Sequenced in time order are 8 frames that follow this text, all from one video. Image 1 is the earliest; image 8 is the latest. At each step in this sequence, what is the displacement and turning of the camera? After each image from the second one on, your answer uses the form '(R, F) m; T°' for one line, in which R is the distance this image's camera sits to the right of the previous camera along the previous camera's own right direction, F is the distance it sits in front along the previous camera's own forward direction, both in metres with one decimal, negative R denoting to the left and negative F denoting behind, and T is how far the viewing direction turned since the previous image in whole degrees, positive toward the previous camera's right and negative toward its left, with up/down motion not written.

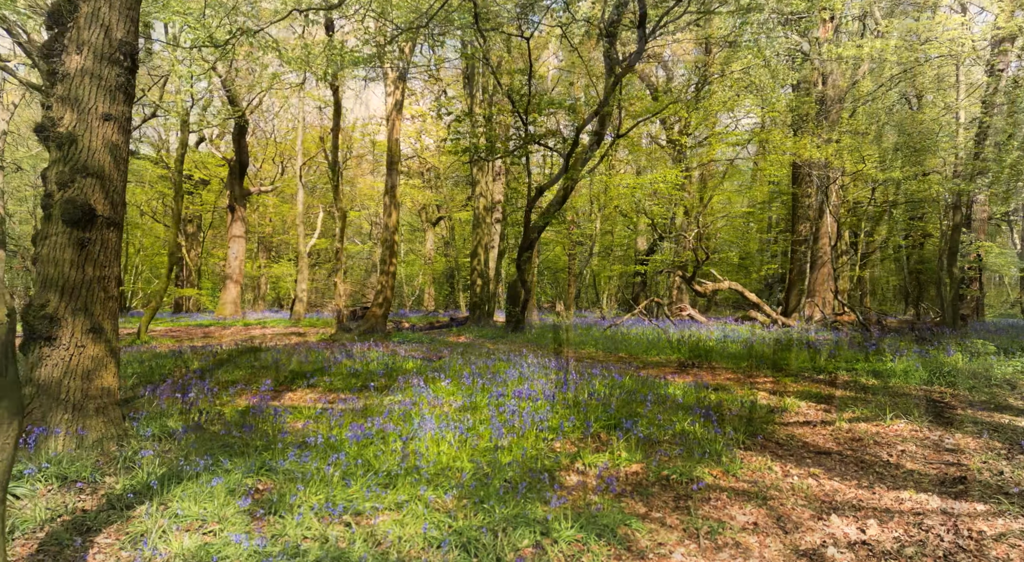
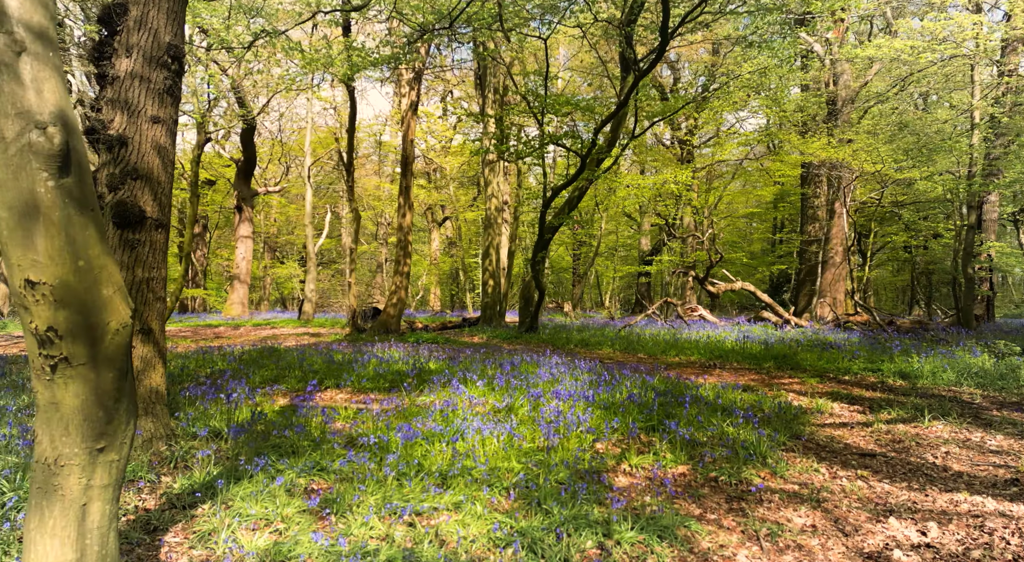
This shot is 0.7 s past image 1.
(-0.3, 0.0) m; -1°
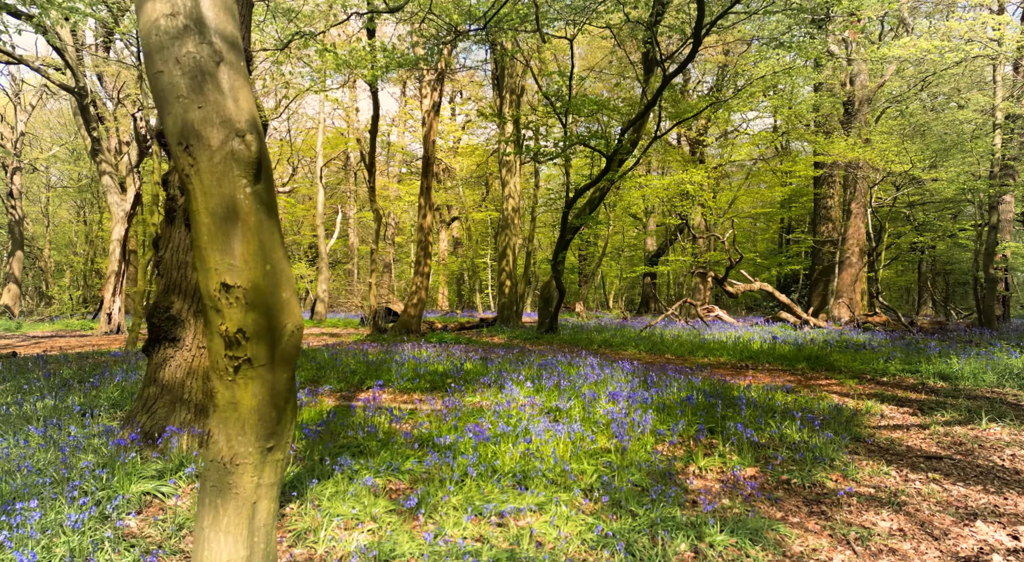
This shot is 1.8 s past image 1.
(-0.4, 0.0) m; -1°
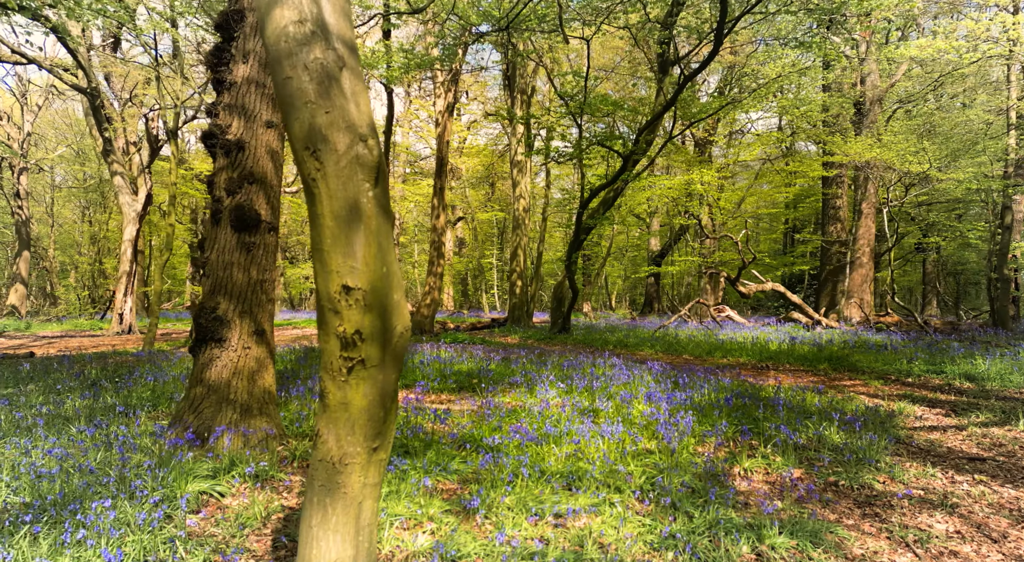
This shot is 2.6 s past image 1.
(-0.3, 0.0) m; -1°
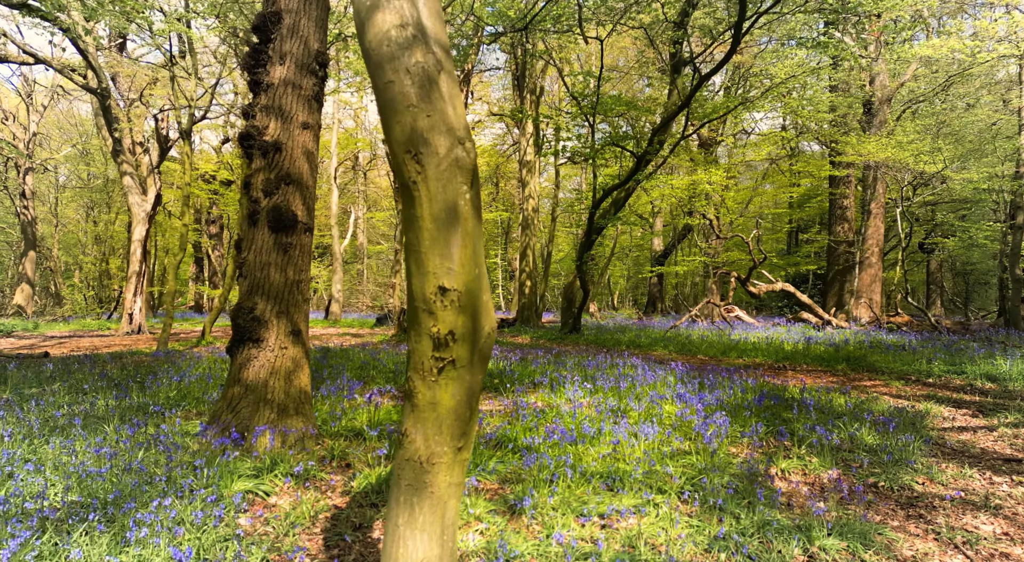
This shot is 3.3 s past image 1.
(-0.2, 0.0) m; -1°
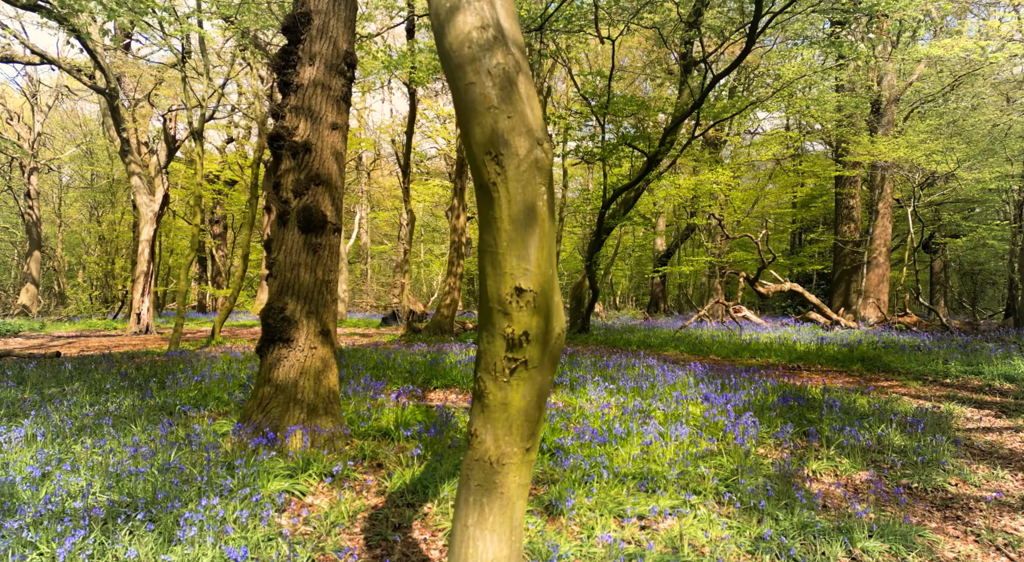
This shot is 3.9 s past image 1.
(-0.2, 0.0) m; -1°
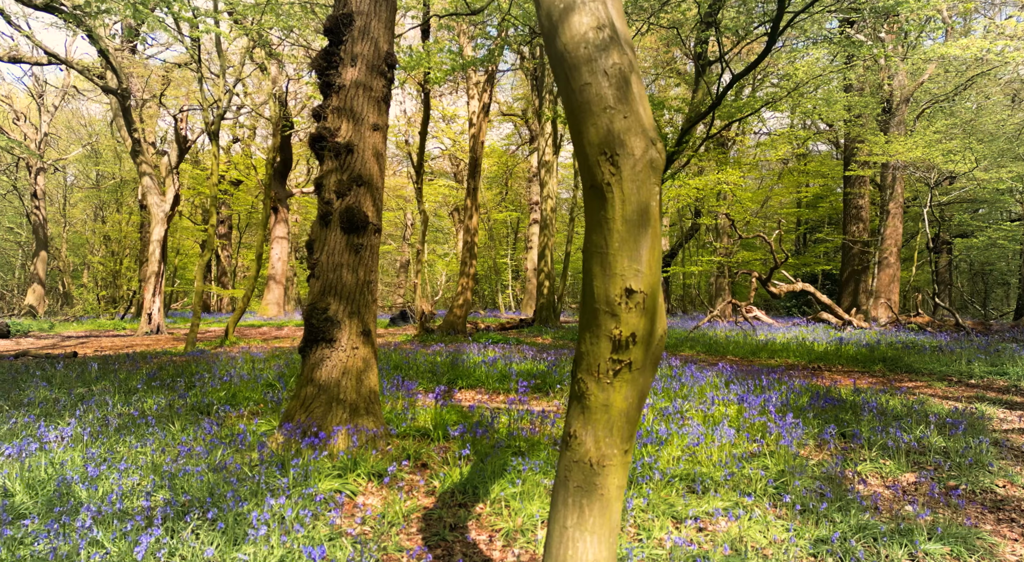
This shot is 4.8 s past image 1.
(-0.3, 0.0) m; -1°
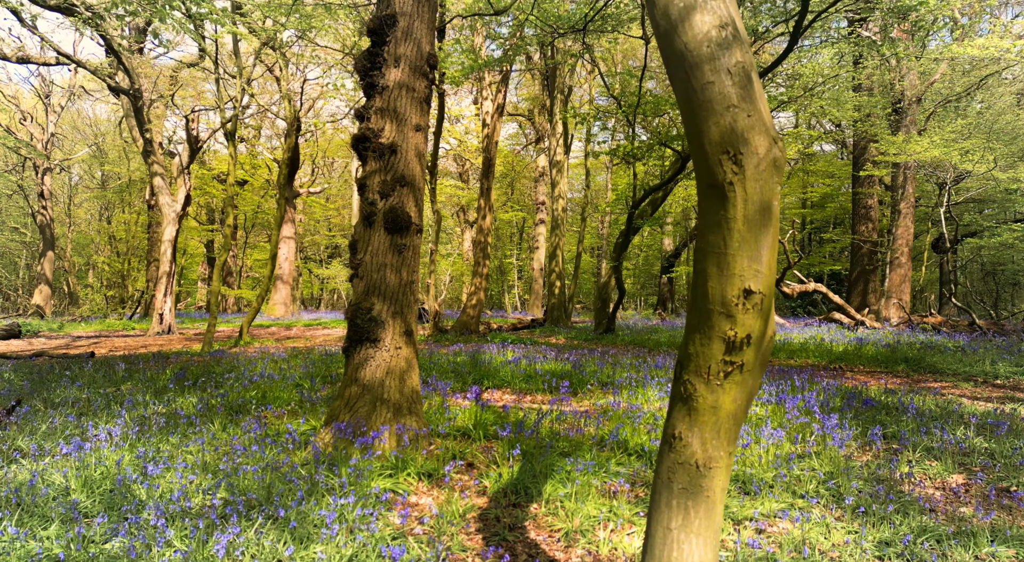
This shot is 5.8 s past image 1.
(-0.3, 0.0) m; -1°
